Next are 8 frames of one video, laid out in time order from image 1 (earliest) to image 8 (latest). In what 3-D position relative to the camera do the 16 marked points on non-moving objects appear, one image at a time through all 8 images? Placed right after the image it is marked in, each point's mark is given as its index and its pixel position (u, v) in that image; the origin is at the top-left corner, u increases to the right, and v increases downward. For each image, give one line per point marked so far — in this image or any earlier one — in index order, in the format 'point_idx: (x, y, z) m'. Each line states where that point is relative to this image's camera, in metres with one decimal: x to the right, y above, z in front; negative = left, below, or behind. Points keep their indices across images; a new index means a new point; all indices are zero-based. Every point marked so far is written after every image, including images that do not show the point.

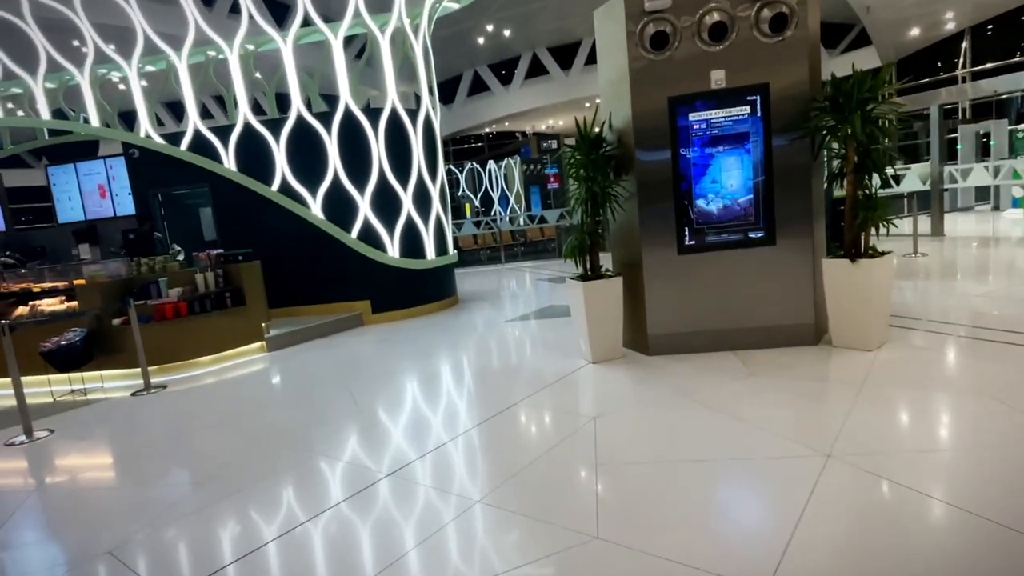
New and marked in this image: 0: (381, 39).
0: (-1.7, +3.2, +7.4) m
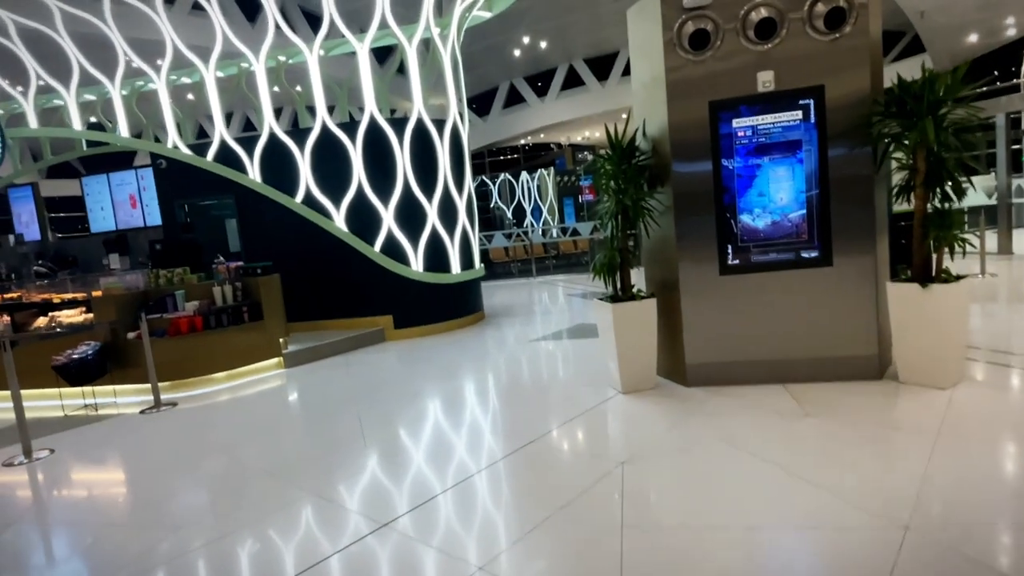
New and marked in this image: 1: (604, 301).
0: (-1.3, +3.0, +7.2) m
1: (+0.6, -0.1, +4.0) m
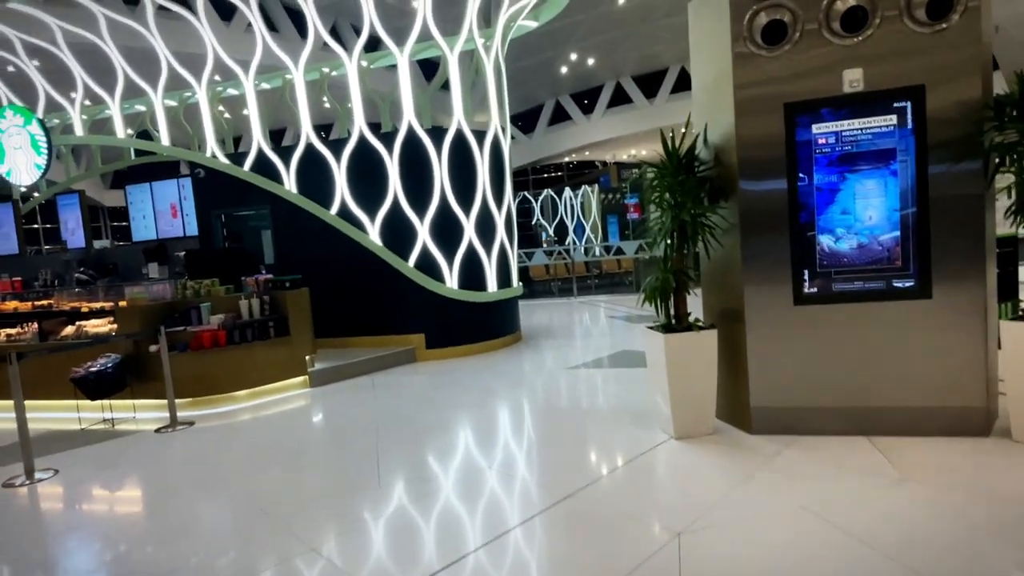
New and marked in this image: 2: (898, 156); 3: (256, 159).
0: (-0.7, +2.8, +7.0) m
1: (+0.9, -0.3, +3.5) m
2: (+2.1, +0.7, +3.1) m
3: (-3.2, +1.6, +7.1) m
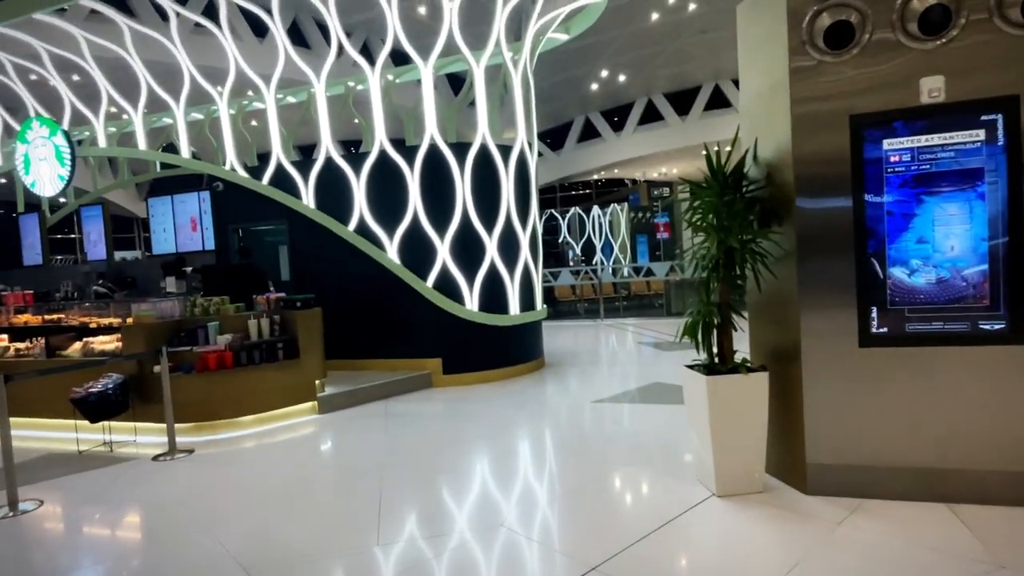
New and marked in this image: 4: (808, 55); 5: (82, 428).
0: (-0.4, +2.5, +6.7) m
1: (+1.0, -0.4, +3.1) m
2: (+2.2, +0.5, +2.7) m
3: (-2.8, +1.4, +6.9) m
4: (+1.5, +1.2, +2.9) m
5: (-3.9, -1.3, +5.2) m
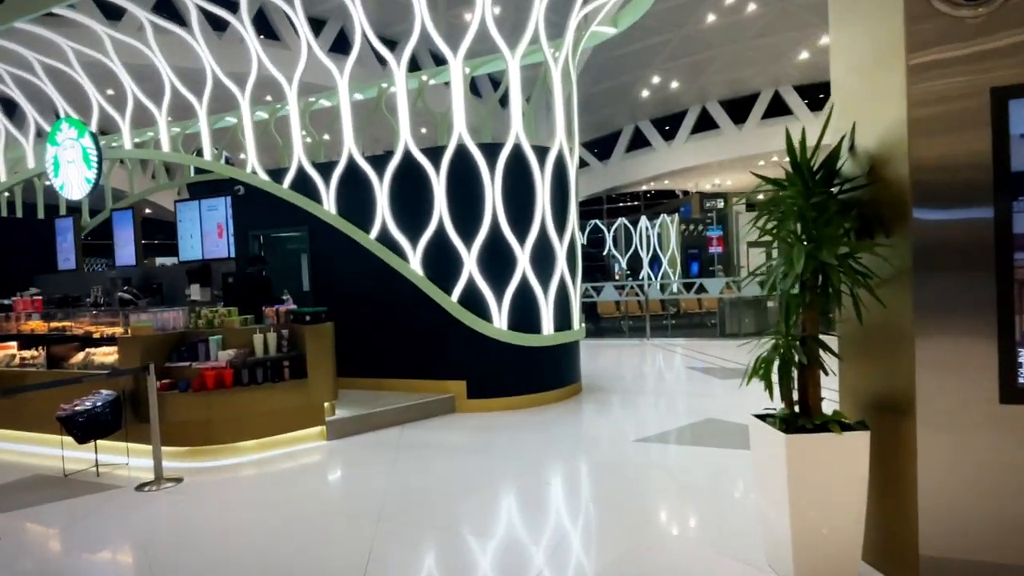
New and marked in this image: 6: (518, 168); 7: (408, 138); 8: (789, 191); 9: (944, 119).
0: (0.0, +2.4, +6.2) m
1: (+1.1, -0.6, +2.4) m
2: (+2.2, +0.4, +1.9) m
3: (-2.4, +1.3, +6.5) m
4: (+1.5, +1.0, +2.2) m
5: (-3.6, -1.3, +4.9) m
6: (+0.1, +1.2, +5.7) m
7: (-1.0, +1.5, +5.7) m
8: (+1.1, +0.4, +2.3) m
9: (+1.6, +0.6, +2.2) m
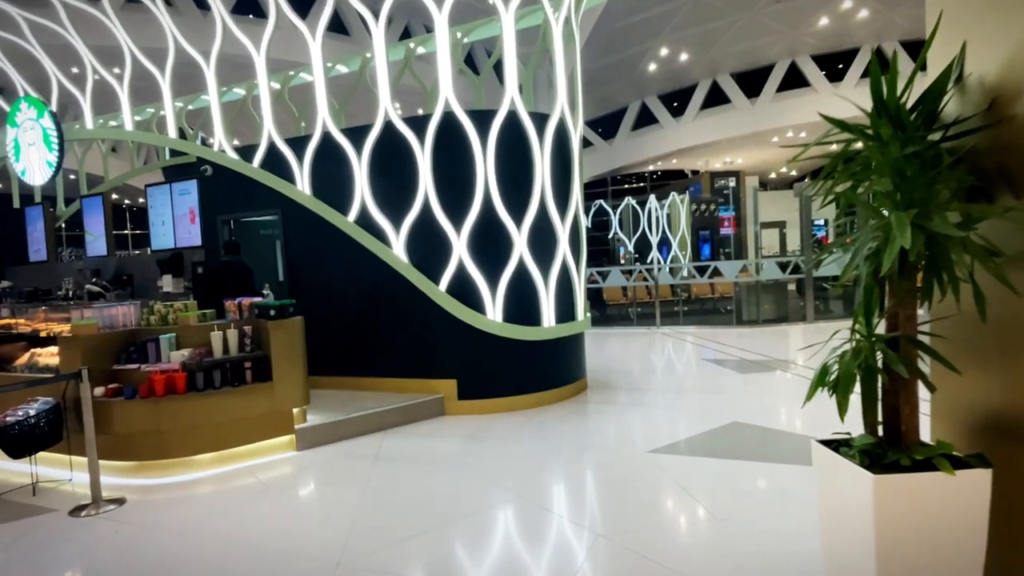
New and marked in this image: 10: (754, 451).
0: (0.0, +2.5, +5.5) m
1: (+1.0, -0.5, +1.7) m
2: (+2.2, +0.4, +1.2) m
3: (-2.4, +1.4, +5.9) m
4: (+1.5, +1.1, +1.5) m
5: (-3.7, -1.3, +4.3) m
6: (0.0, +1.3, +5.0) m
7: (-1.1, +1.6, +5.0) m
8: (+1.1, +0.4, +1.7) m
9: (+1.5, +0.7, +1.5) m
10: (+1.6, -1.2, +4.4) m
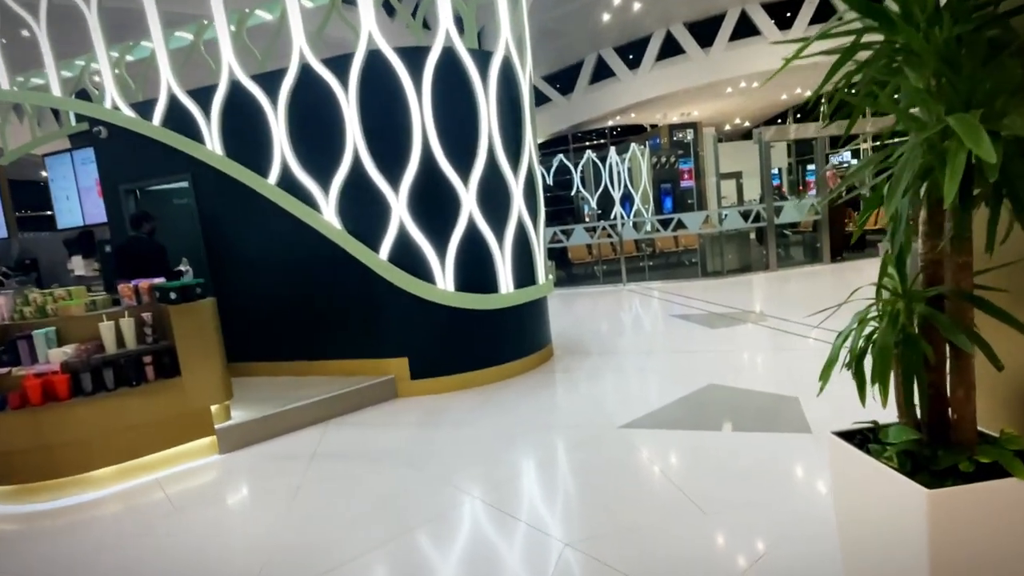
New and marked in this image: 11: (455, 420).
0: (-0.6, +2.8, +4.8) m
1: (+0.8, -0.4, +1.3) m
2: (+2.0, +0.6, +0.8) m
3: (-3.0, +1.6, +5.1) m
4: (+1.2, +1.2, +1.0) m
5: (-3.9, -1.2, +3.7) m
6: (-0.4, +1.6, +4.4) m
7: (-1.5, +1.8, +4.3) m
8: (+0.8, +0.6, +1.2) m
9: (+1.3, +0.8, +1.0) m
10: (+1.3, -0.8, +4.0) m
11: (-0.4, -1.0, +4.1) m
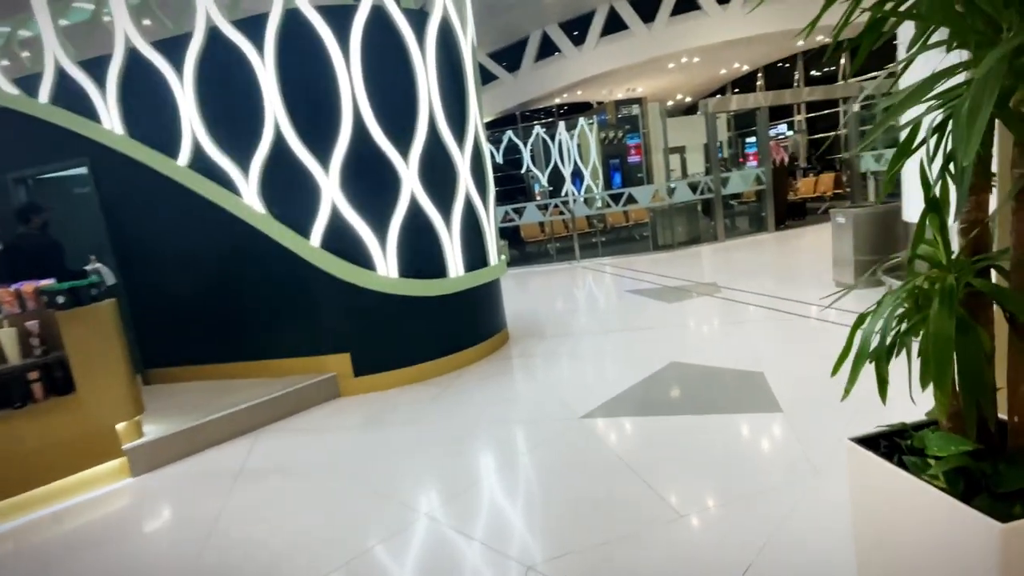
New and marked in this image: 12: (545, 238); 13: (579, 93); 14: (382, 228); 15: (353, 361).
0: (-1.1, +2.9, +4.3) m
1: (+0.7, -0.3, +1.0) m
2: (+1.9, +0.7, +0.6) m
3: (-3.4, +1.5, +4.5) m
4: (+1.1, +1.3, +0.7) m
5: (-4.2, -1.3, +3.0) m
6: (-0.8, +1.6, +3.9) m
7: (-1.9, +1.8, +3.8) m
8: (+0.7, +0.6, +0.9) m
9: (+1.2, +0.9, +0.7) m
10: (+1.0, -0.7, +3.8) m
11: (-0.7, -0.9, +3.7) m
12: (+0.6, +0.9, +10.5) m
13: (+2.2, +6.4, +18.8) m
14: (-0.9, +0.4, +4.1) m
15: (-1.1, -0.5, +4.2) m
